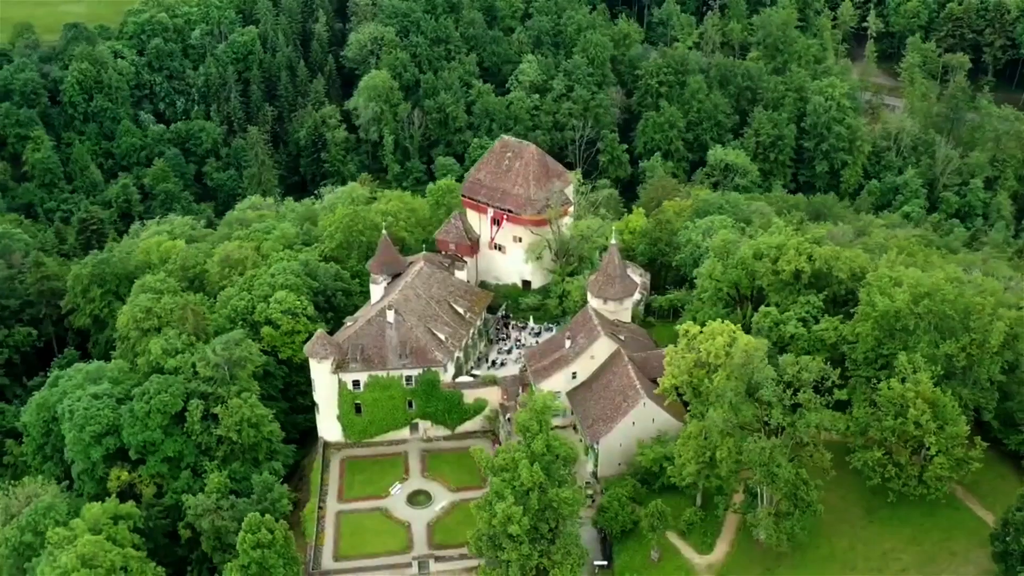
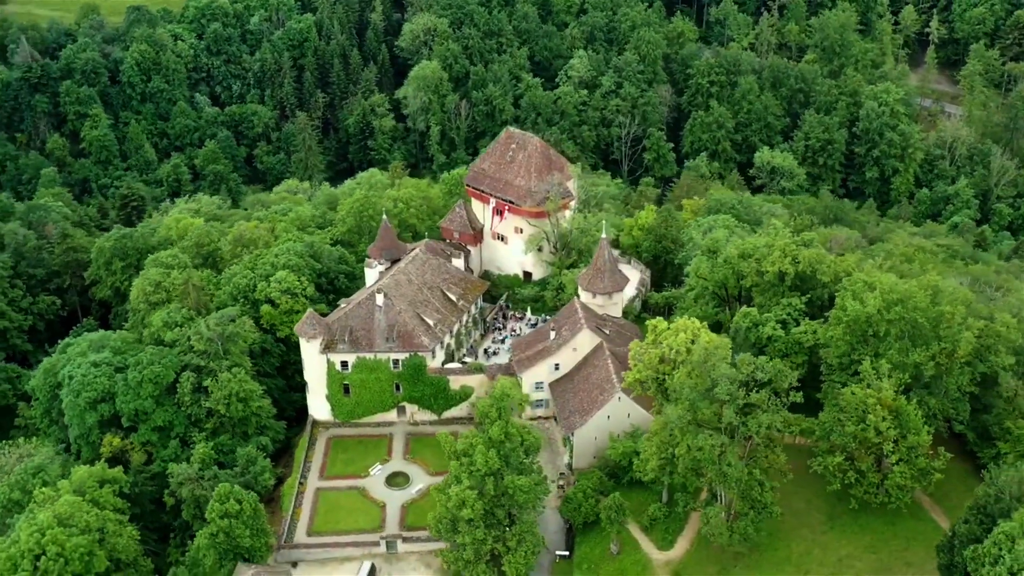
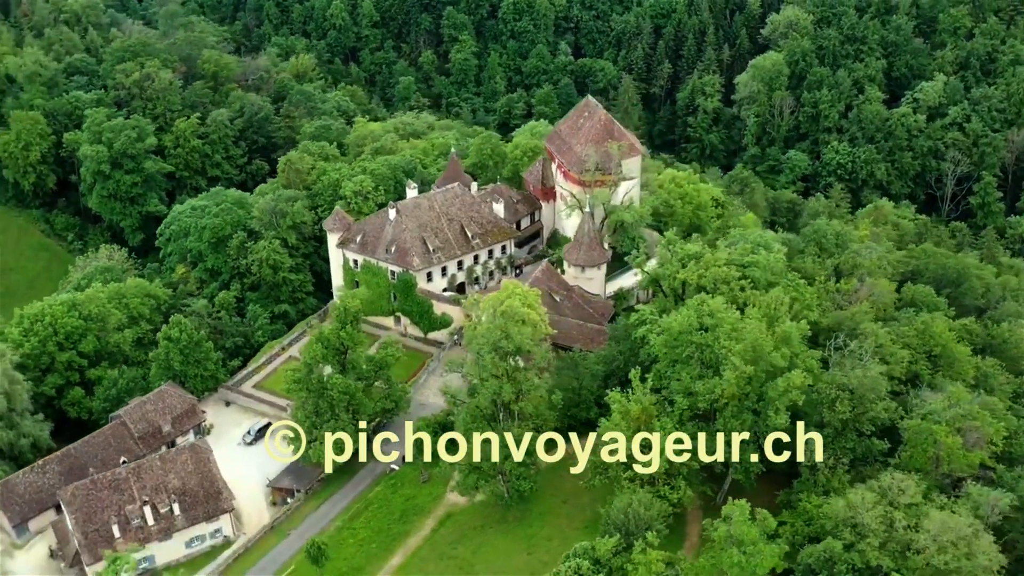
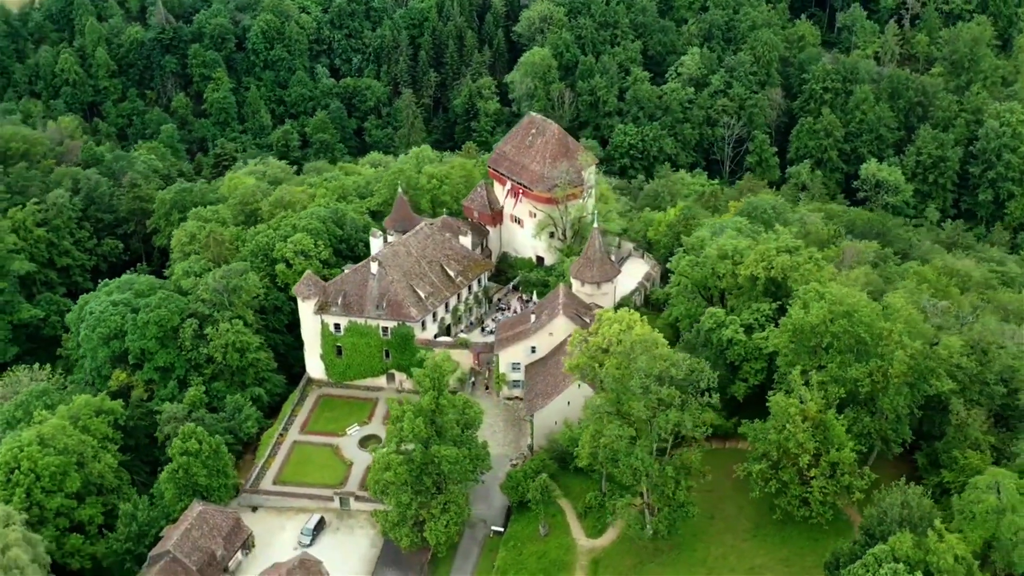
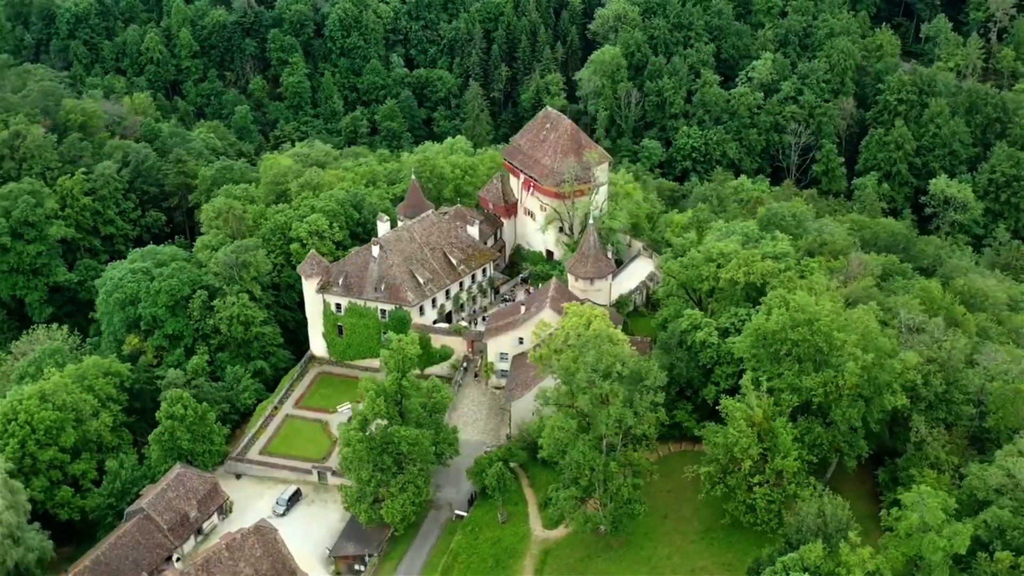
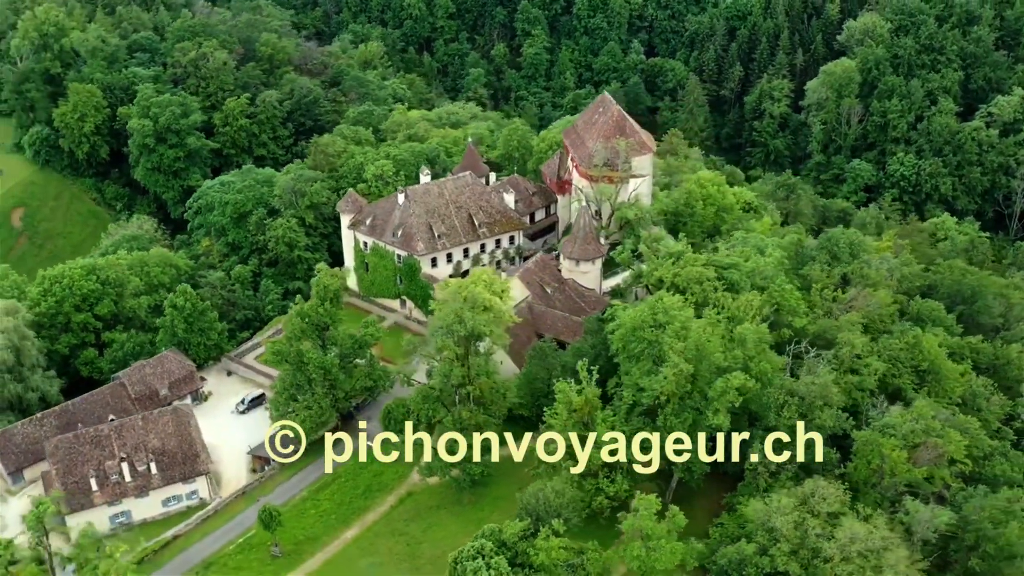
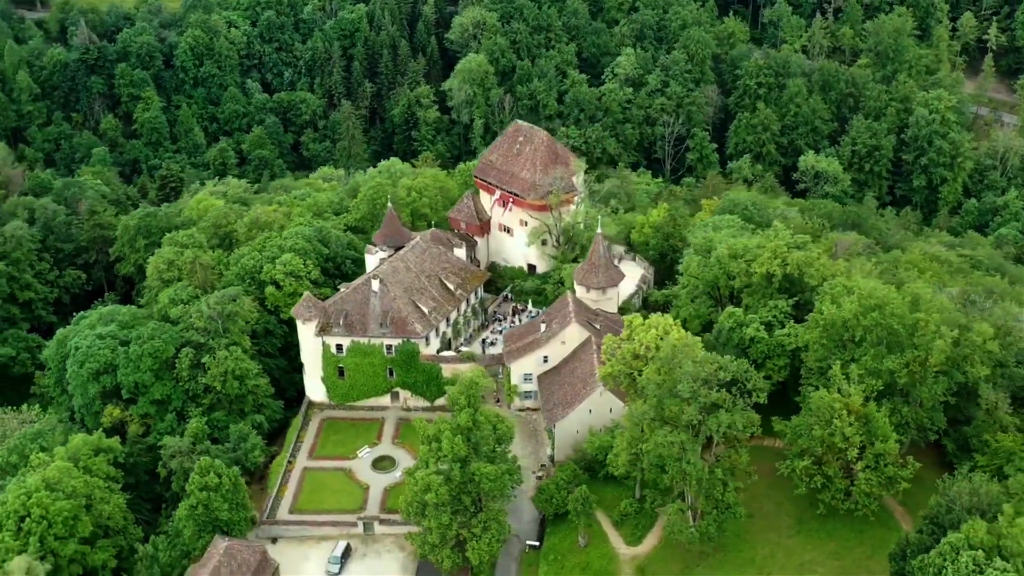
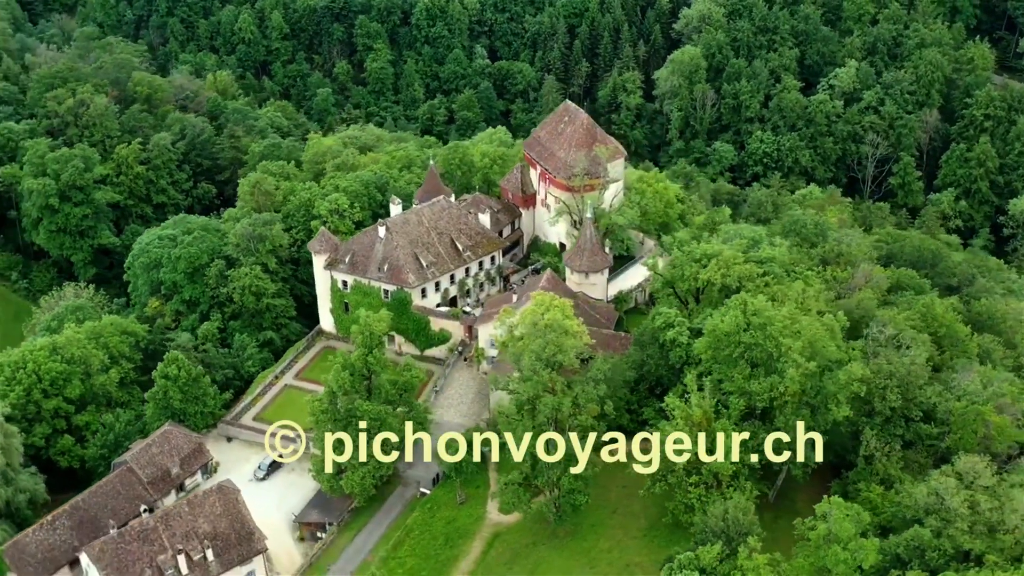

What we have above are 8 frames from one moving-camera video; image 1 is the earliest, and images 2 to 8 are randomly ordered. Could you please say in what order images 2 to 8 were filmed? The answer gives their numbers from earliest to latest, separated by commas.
2, 7, 4, 5, 8, 3, 6
